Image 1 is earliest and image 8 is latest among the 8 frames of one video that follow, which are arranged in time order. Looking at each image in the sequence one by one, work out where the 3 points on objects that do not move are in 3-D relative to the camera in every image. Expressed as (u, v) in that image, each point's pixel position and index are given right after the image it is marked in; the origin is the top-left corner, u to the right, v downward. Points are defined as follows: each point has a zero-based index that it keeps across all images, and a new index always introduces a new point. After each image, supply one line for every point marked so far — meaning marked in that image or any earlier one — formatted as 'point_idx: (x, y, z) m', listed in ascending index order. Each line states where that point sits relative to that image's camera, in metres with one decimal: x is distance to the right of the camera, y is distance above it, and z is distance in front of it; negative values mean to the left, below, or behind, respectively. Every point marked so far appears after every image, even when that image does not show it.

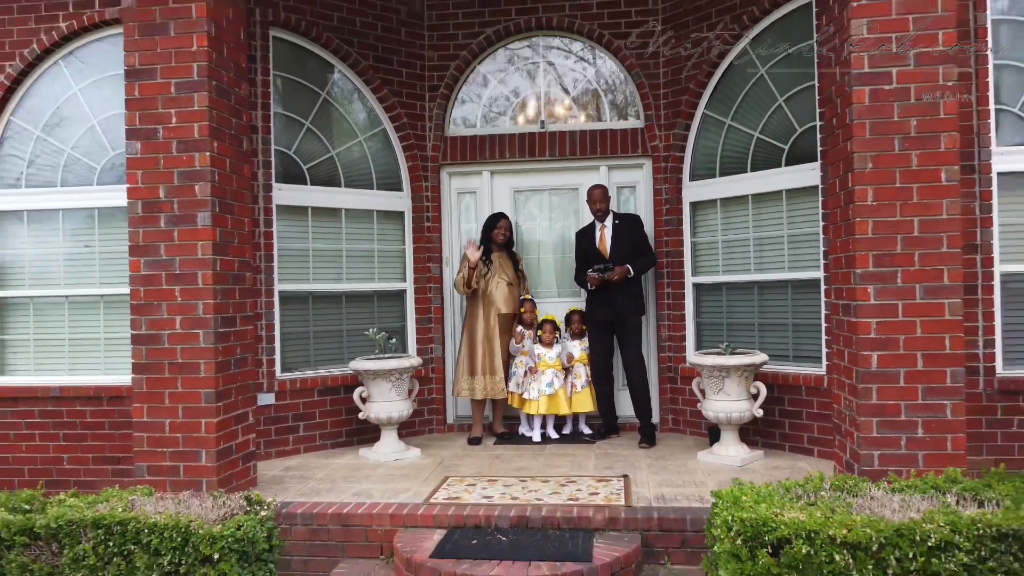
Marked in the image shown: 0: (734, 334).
0: (+1.5, -0.3, +5.6) m
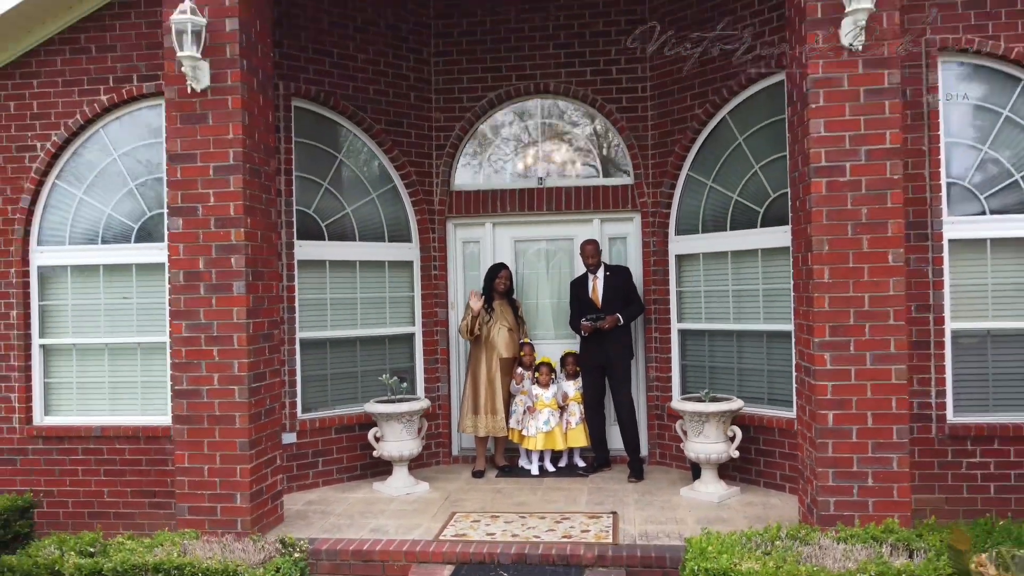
0: (+1.5, -0.7, +6.1) m
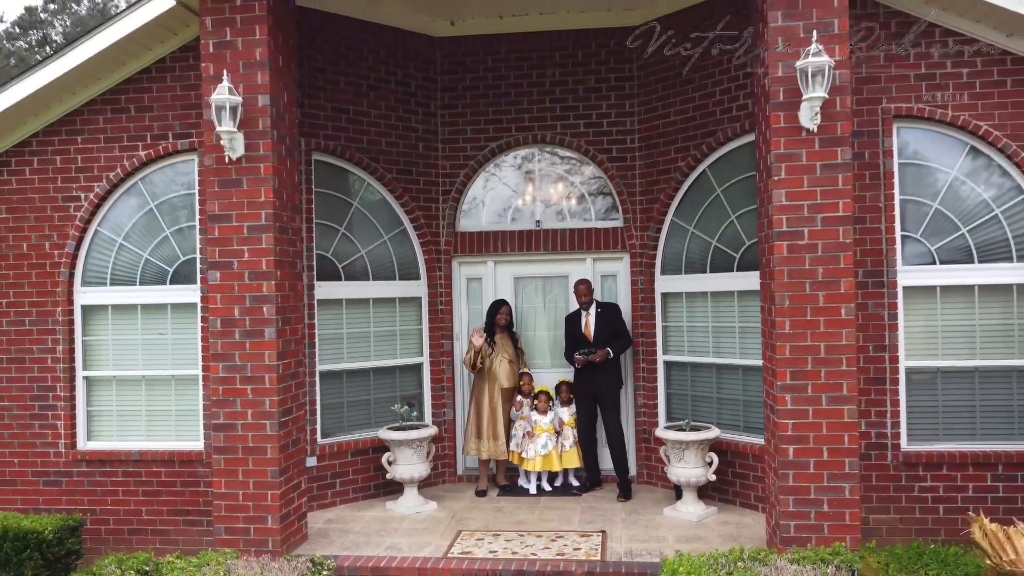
0: (+1.5, -1.0, +6.7) m
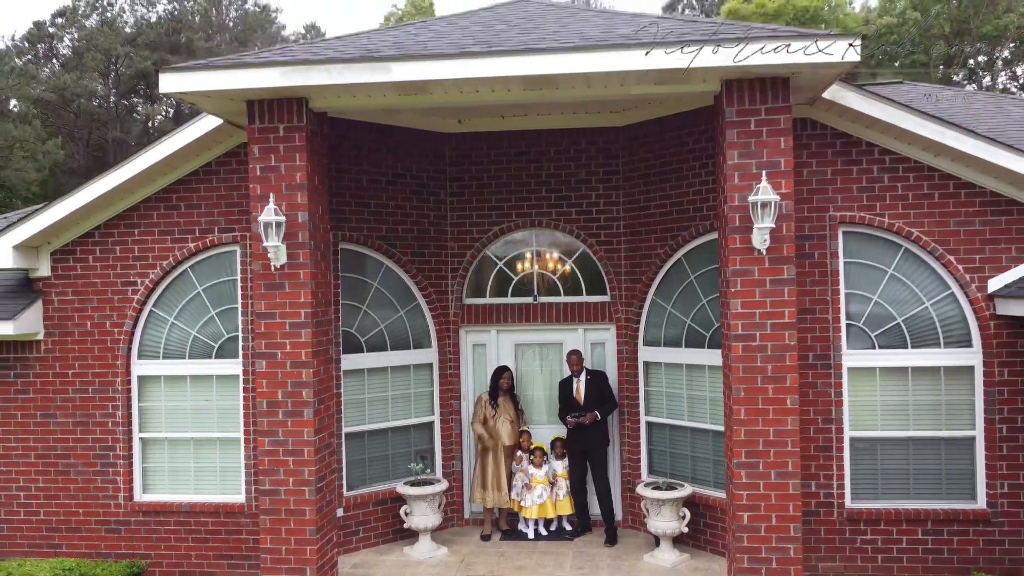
0: (+1.5, -1.6, +7.7) m
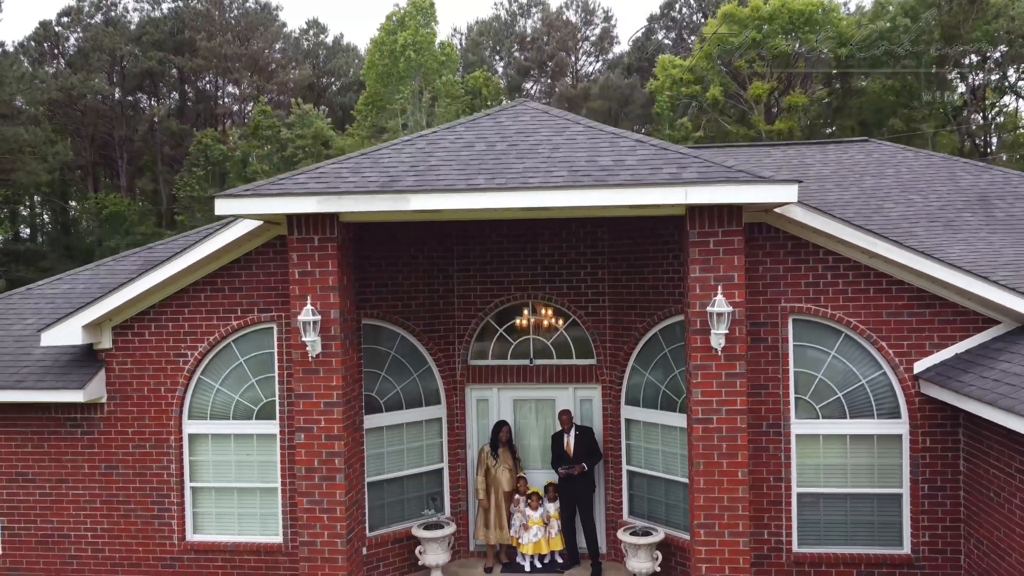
0: (+1.5, -2.4, +8.9) m
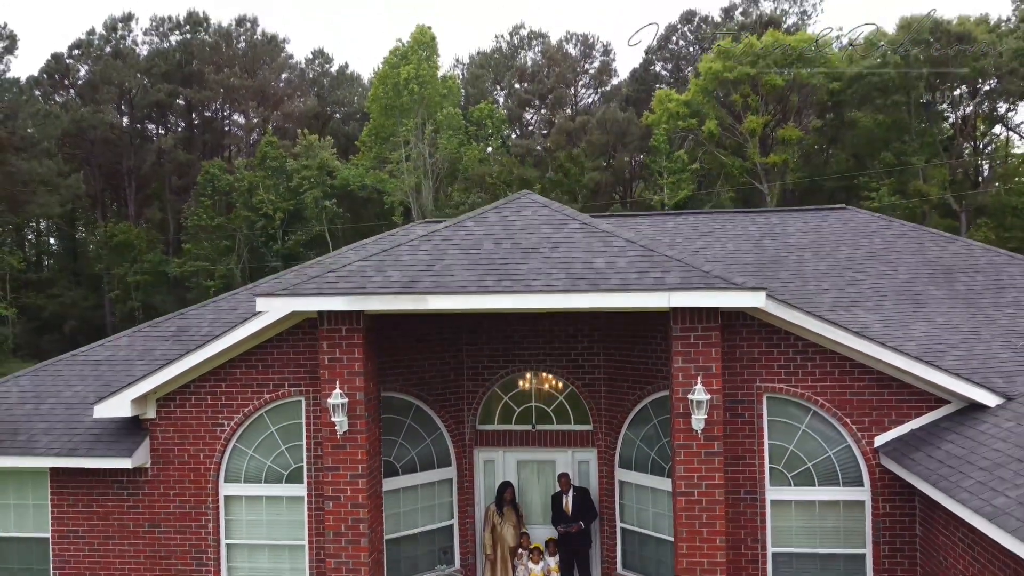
0: (+1.6, -3.3, +9.8) m
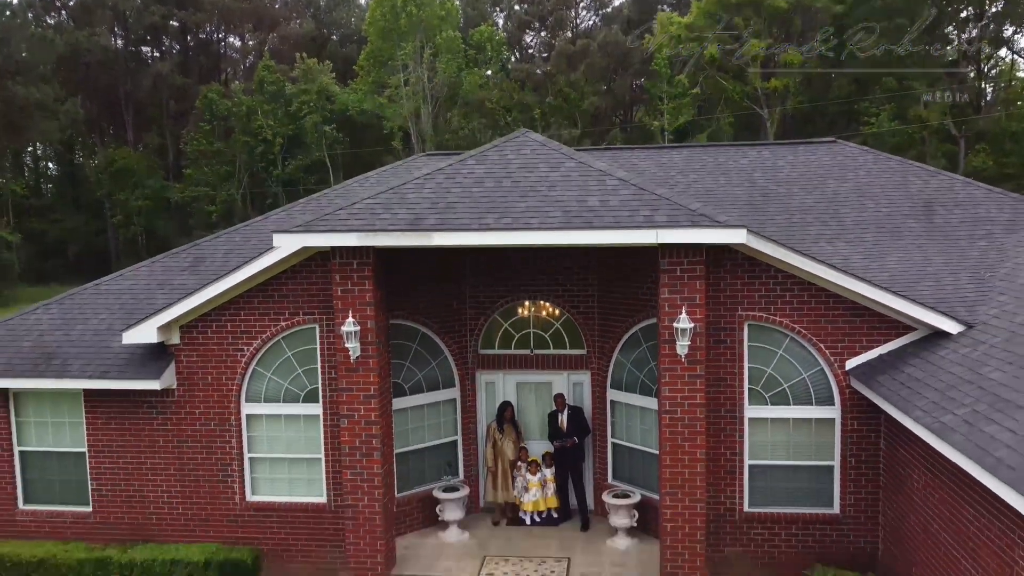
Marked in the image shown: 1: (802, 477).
0: (+1.6, -2.5, +10.7) m
1: (+3.5, -2.3, +9.8) m
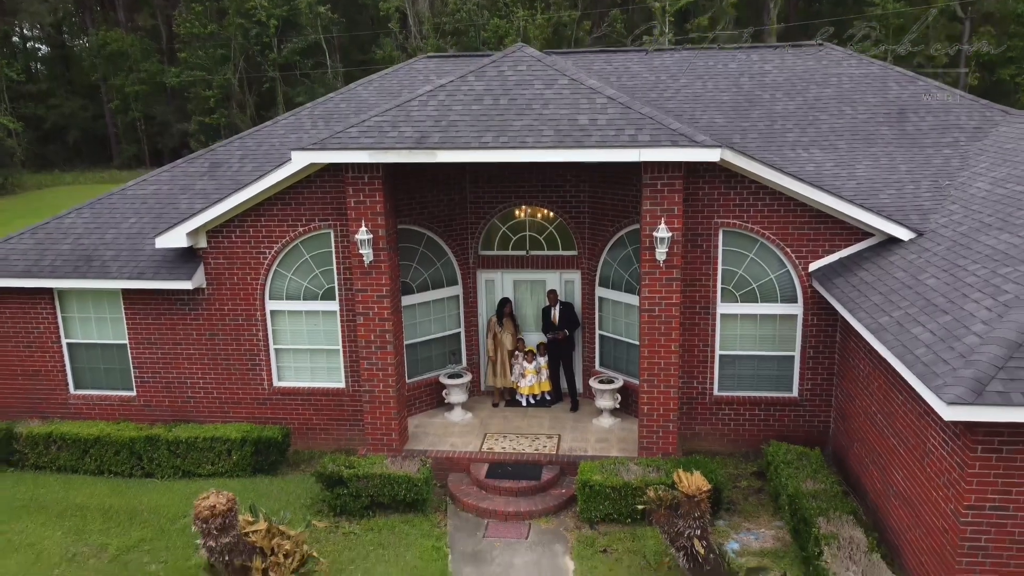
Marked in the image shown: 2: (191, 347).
0: (+1.5, -1.1, +12.0) m
1: (+3.5, -1.1, +11.1) m
2: (-4.7, -0.9, +11.9) m
